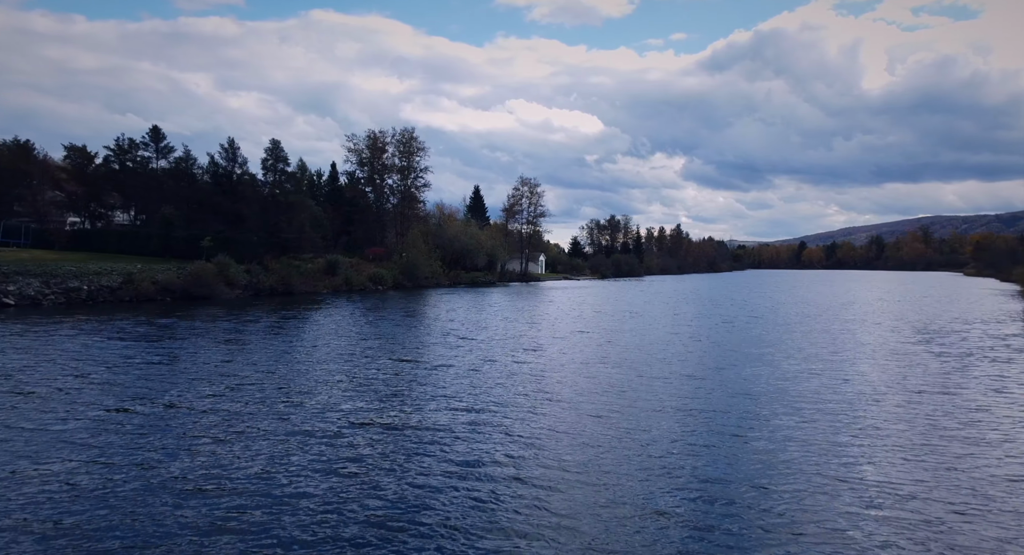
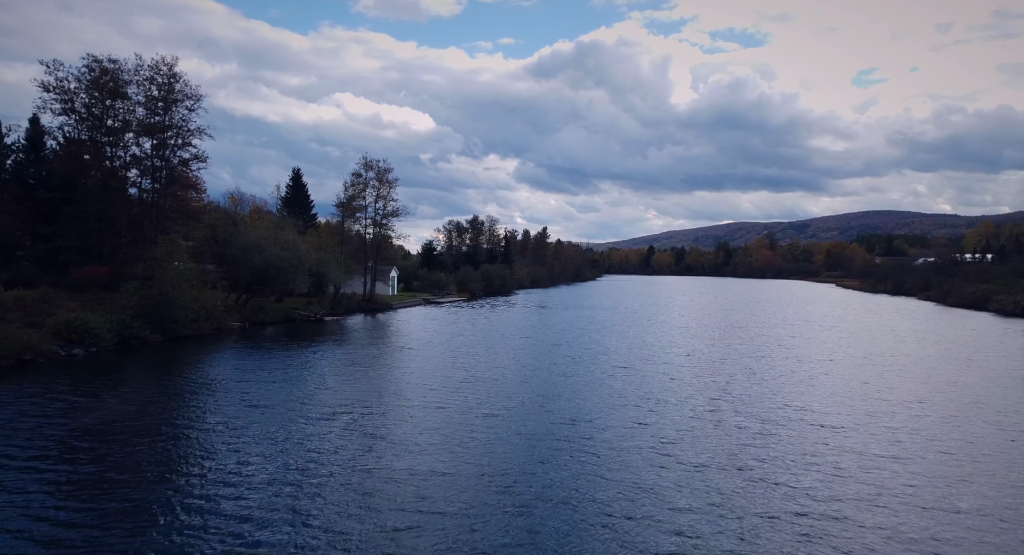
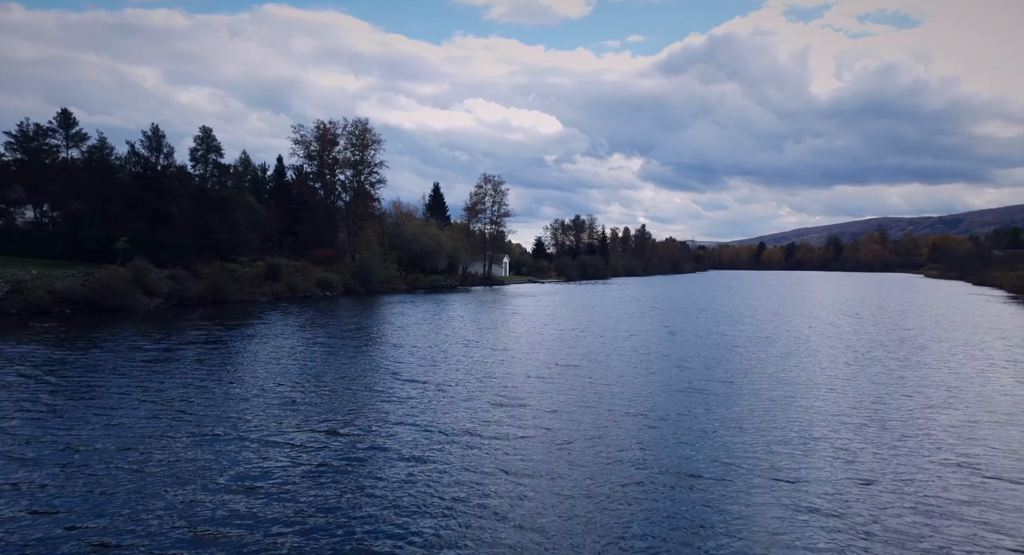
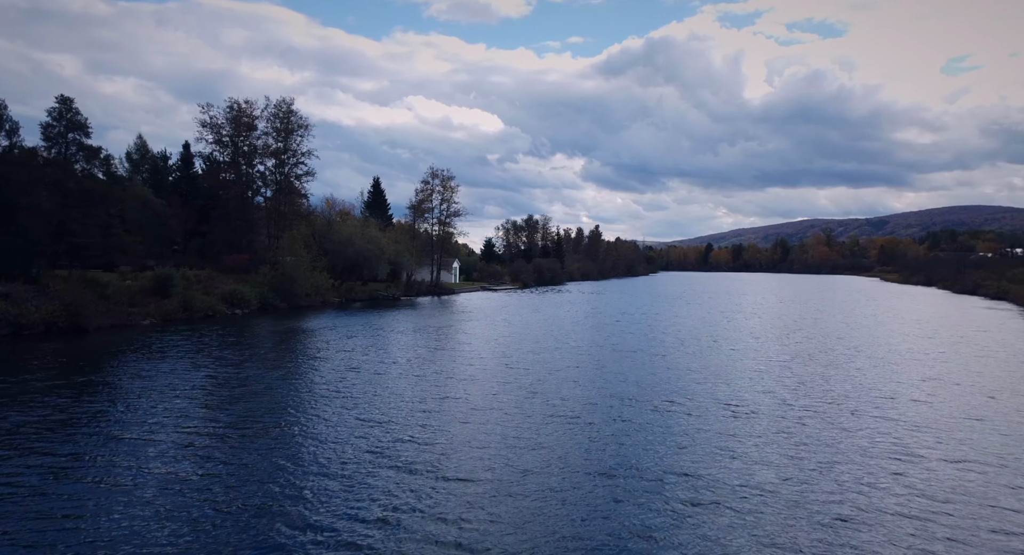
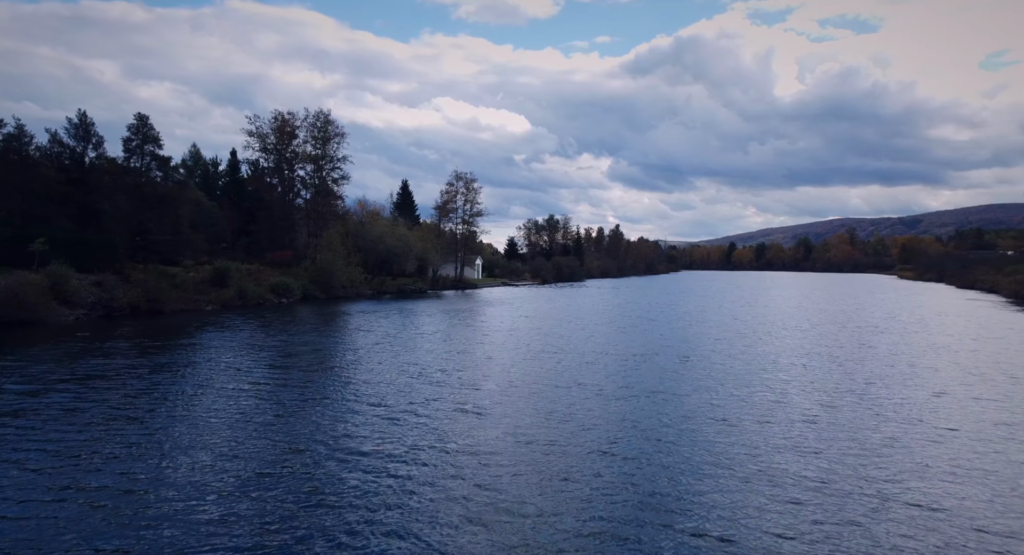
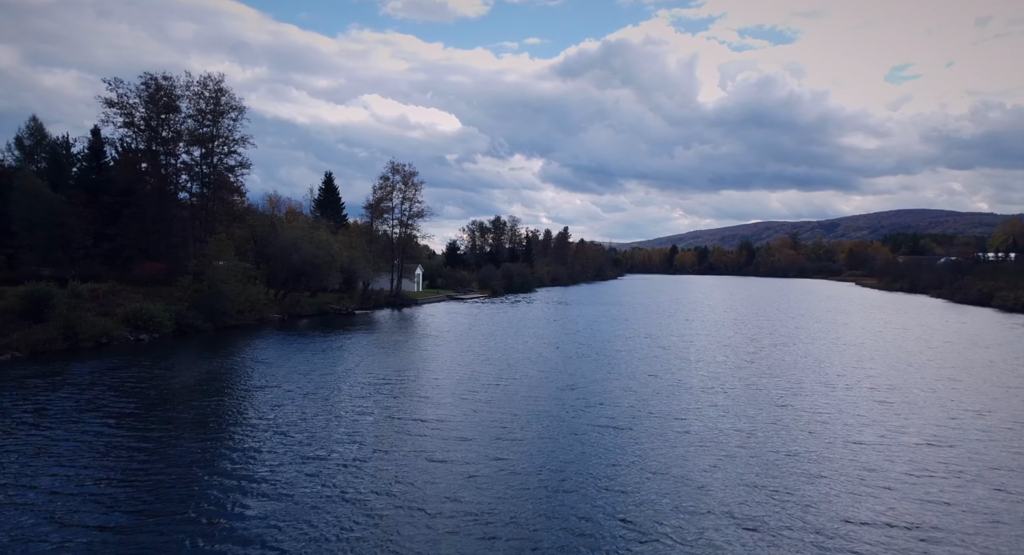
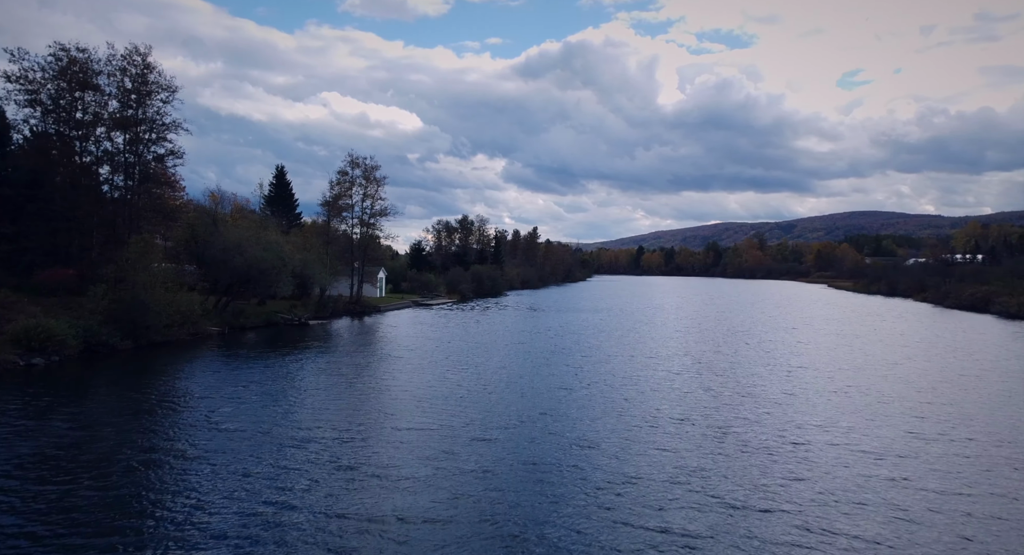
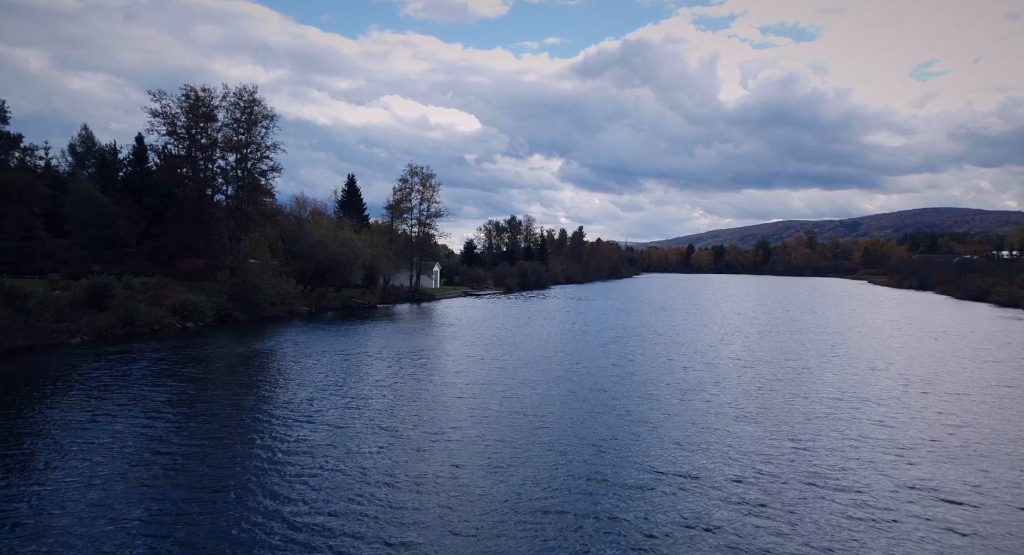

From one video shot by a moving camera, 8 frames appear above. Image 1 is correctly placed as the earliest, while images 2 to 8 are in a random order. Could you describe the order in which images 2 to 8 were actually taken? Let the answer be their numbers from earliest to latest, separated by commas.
3, 5, 4, 8, 6, 2, 7
